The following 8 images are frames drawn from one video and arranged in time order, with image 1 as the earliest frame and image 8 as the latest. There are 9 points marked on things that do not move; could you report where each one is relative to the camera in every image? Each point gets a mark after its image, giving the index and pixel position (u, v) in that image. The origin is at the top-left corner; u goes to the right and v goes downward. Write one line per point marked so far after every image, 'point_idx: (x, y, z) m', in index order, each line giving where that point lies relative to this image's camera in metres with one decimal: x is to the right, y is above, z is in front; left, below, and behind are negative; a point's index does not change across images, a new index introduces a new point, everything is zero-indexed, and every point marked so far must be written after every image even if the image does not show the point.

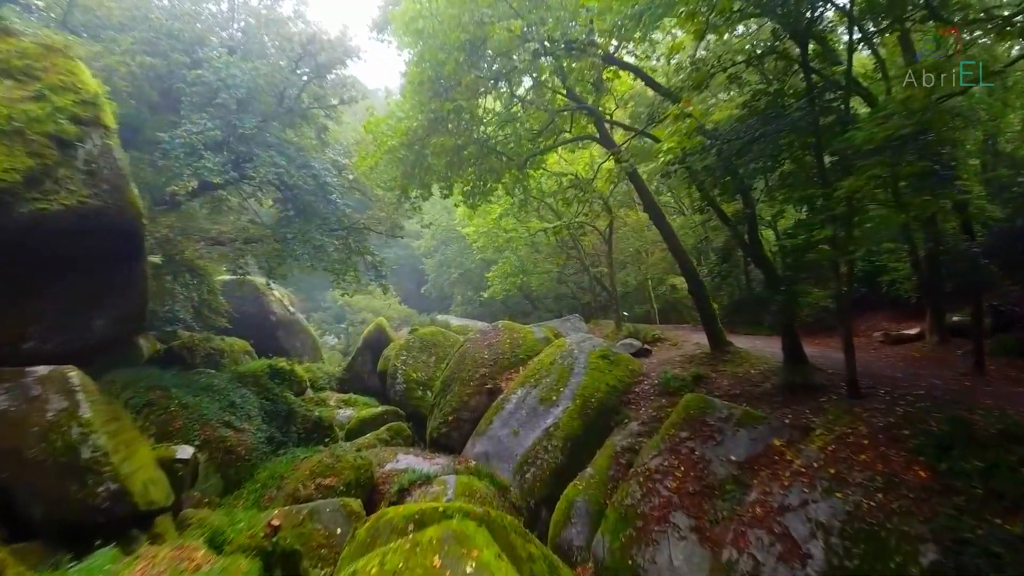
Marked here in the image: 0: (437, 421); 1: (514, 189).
0: (-0.9, -1.6, +9.5) m
1: (0.0, +1.3, +10.2) m
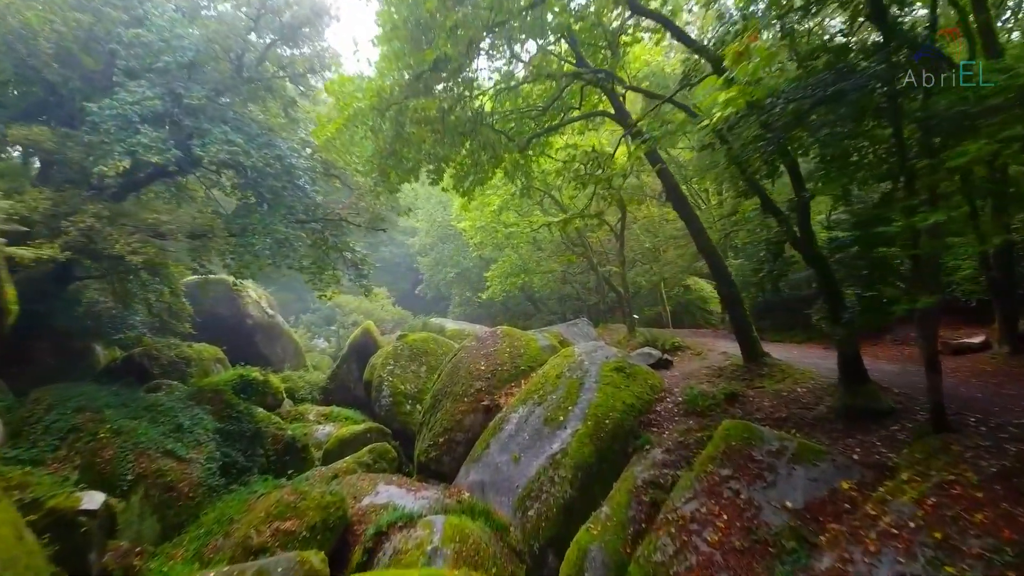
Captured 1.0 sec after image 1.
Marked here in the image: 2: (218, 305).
0: (-0.9, -1.6, +8.2) m
1: (0.0, +1.3, +9.0) m
2: (-4.8, -0.2, +12.9) m
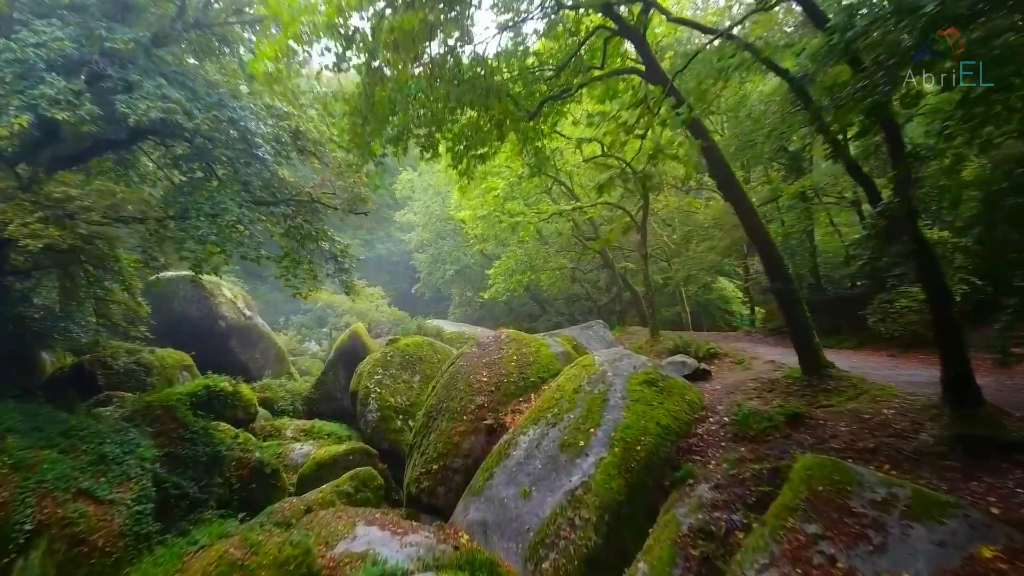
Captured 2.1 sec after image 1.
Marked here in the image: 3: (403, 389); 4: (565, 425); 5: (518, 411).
0: (-0.8, -1.6, +6.9) m
1: (+0.1, +1.3, +7.6) m
2: (-4.7, -0.2, +11.6) m
3: (-1.2, -1.1, +9.0) m
4: (+0.4, -1.1, +6.3) m
5: (0.0, -1.1, +6.9) m
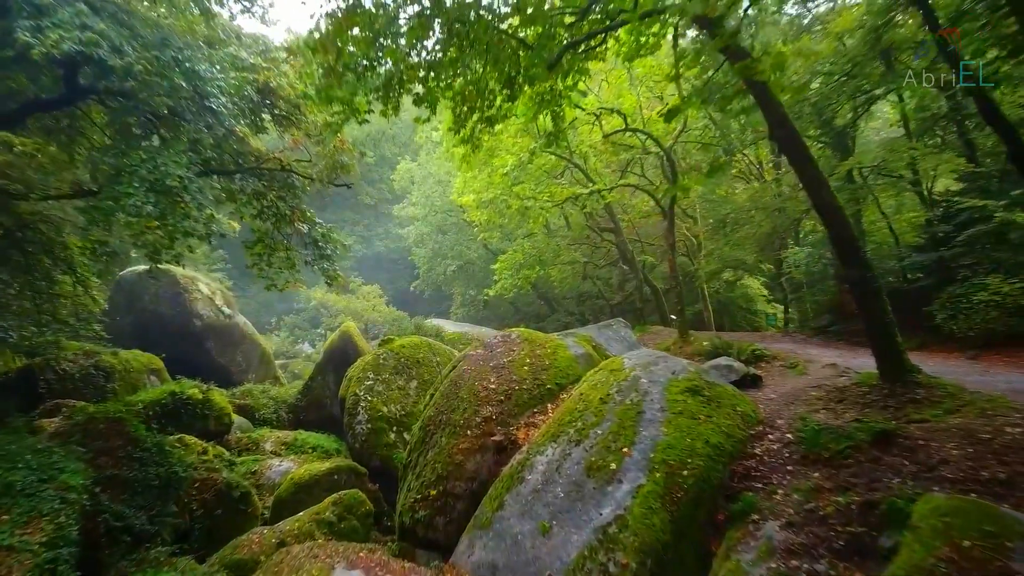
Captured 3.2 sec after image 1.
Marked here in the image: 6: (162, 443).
0: (-0.7, -1.5, +5.7) m
1: (+0.2, +1.4, +6.5) m
2: (-4.6, -0.1, +10.5) m
3: (-1.1, -1.1, +7.8) m
4: (+0.5, -1.0, +5.1) m
5: (+0.1, -1.0, +5.8) m
6: (-2.7, -1.2, +6.2) m
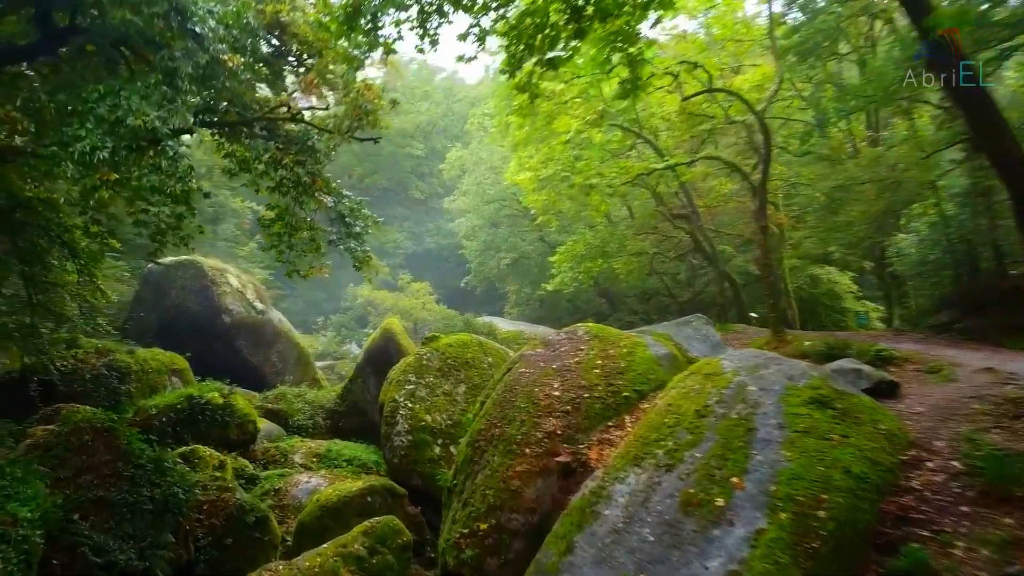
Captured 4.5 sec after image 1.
0: (-0.3, -1.4, +4.6) m
1: (+0.6, +1.5, +5.3) m
2: (-3.9, -0.1, +9.6) m
3: (-0.6, -1.0, +6.8) m
4: (+0.9, -0.9, +4.0) m
5: (+0.5, -0.9, +4.6) m
6: (-2.3, -1.1, +5.2) m
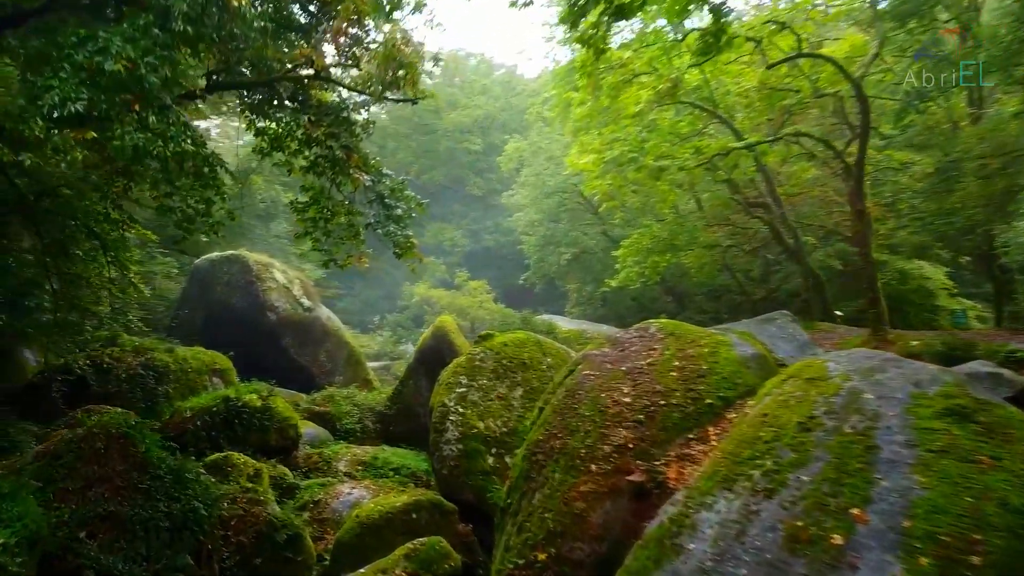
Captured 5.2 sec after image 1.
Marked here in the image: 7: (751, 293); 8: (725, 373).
0: (0.0, -1.3, +4.0) m
1: (+1.0, +1.5, +4.6) m
2: (-3.2, 0.0, +9.2) m
3: (-0.1, -0.9, +6.1) m
4: (+1.1, -0.8, +3.2) m
5: (+0.9, -0.8, +3.9) m
6: (-1.9, -1.0, +4.7) m
7: (+3.7, -0.1, +12.3) m
8: (+1.2, -0.5, +4.5) m
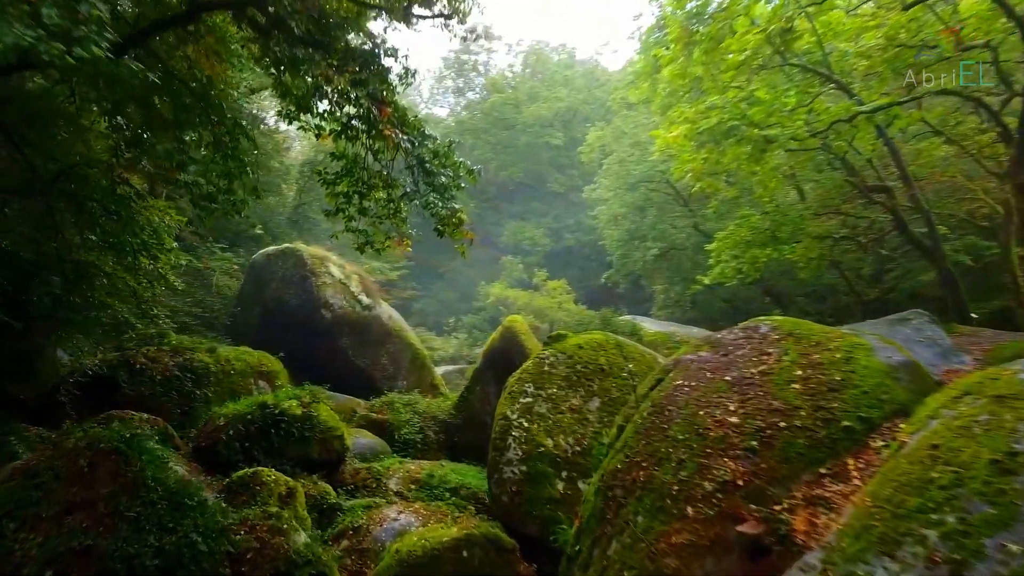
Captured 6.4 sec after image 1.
0: (+0.2, -1.3, +3.0) m
1: (+1.3, +1.6, +3.6) m
2: (-2.4, 0.0, +8.5) m
3: (+0.4, -0.9, +5.2) m
4: (+1.3, -0.8, +2.1) m
5: (+1.1, -0.8, +2.9) m
6: (-1.6, -1.0, +3.9) m
7: (+4.8, -0.1, +10.9) m
8: (+1.5, -0.4, +3.4) m
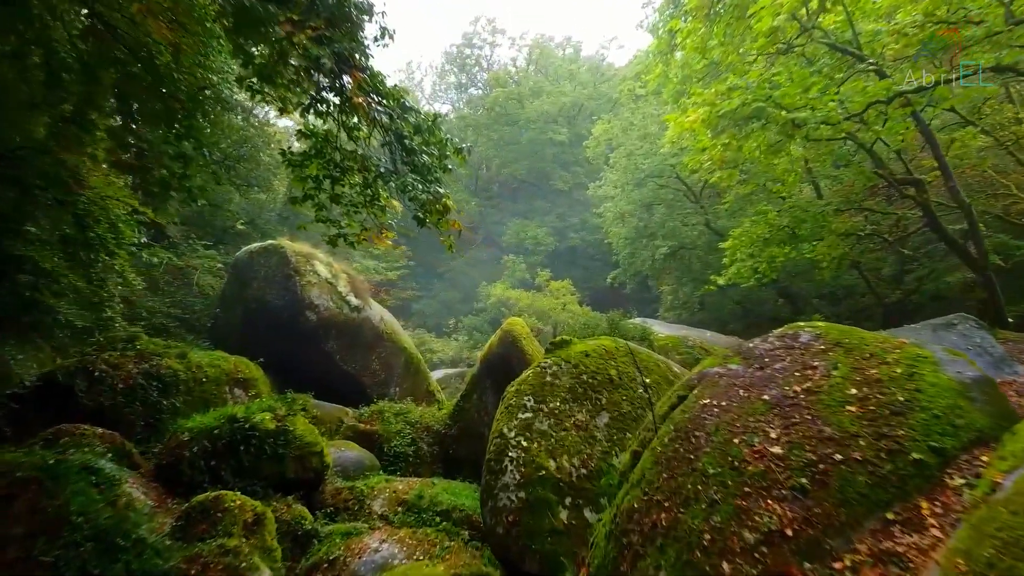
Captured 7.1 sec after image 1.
0: (+0.2, -1.3, +2.4) m
1: (+1.3, +1.6, +3.0) m
2: (-2.4, 0.0, +8.0) m
3: (+0.4, -0.9, +4.6) m
4: (+1.3, -0.8, +1.5) m
5: (+1.1, -0.8, +2.3) m
6: (-1.6, -1.0, +3.3) m
7: (+4.8, -0.1, +10.3) m
8: (+1.5, -0.4, +2.8) m
